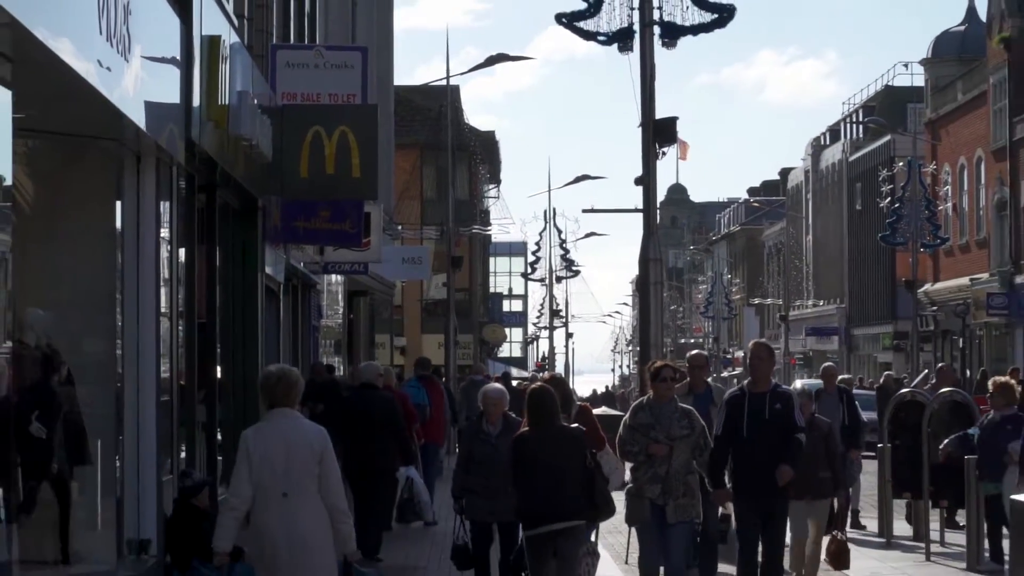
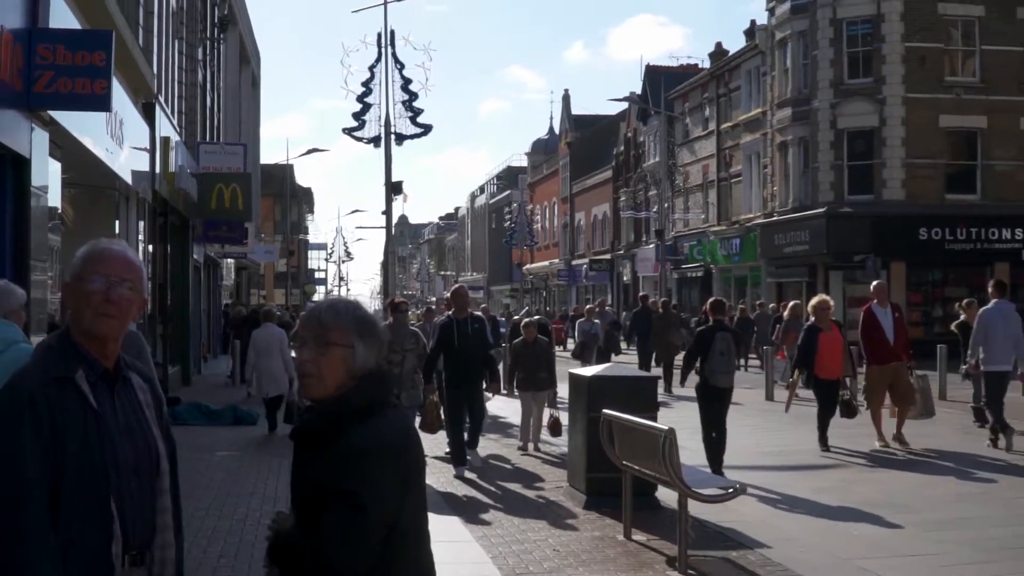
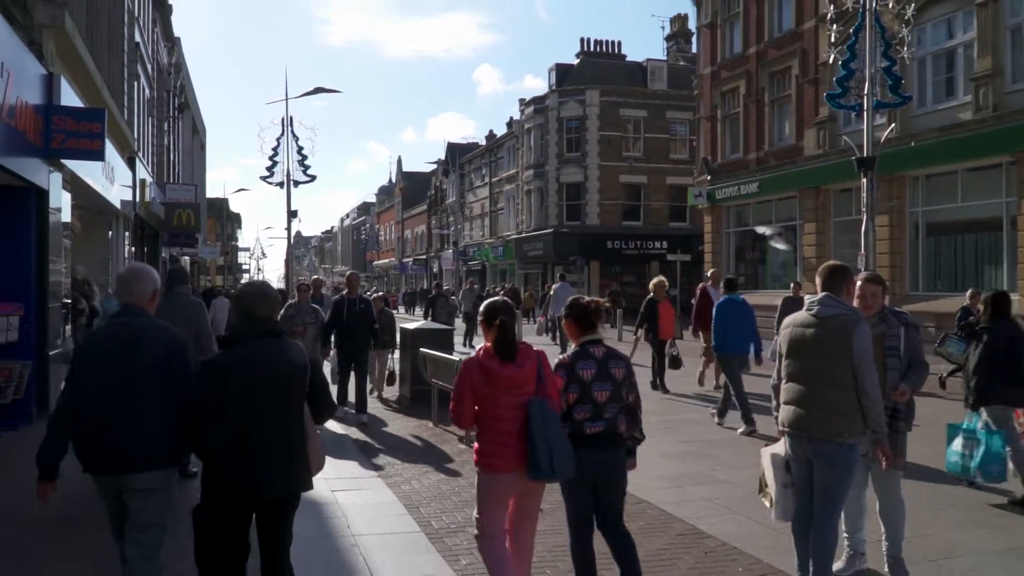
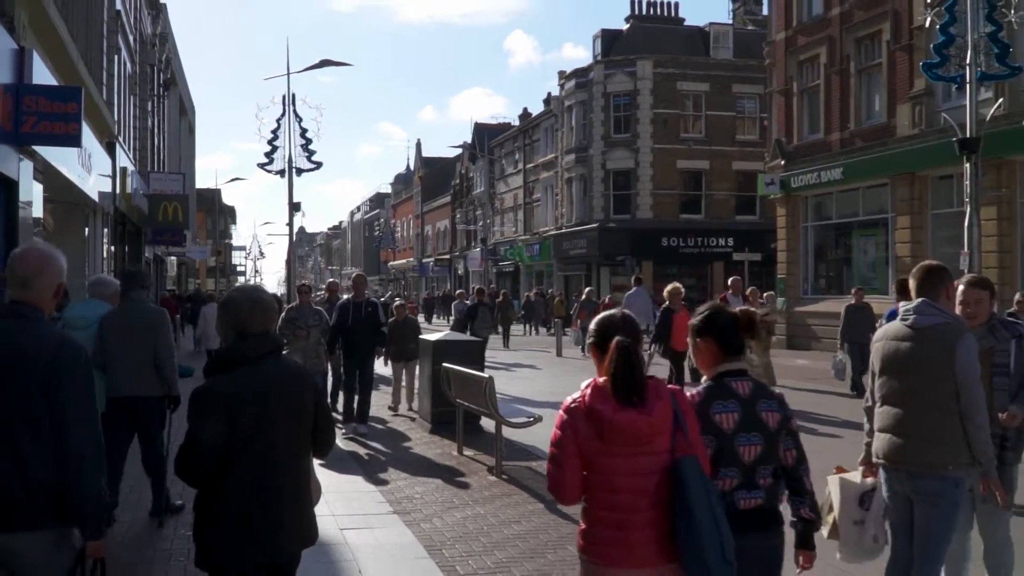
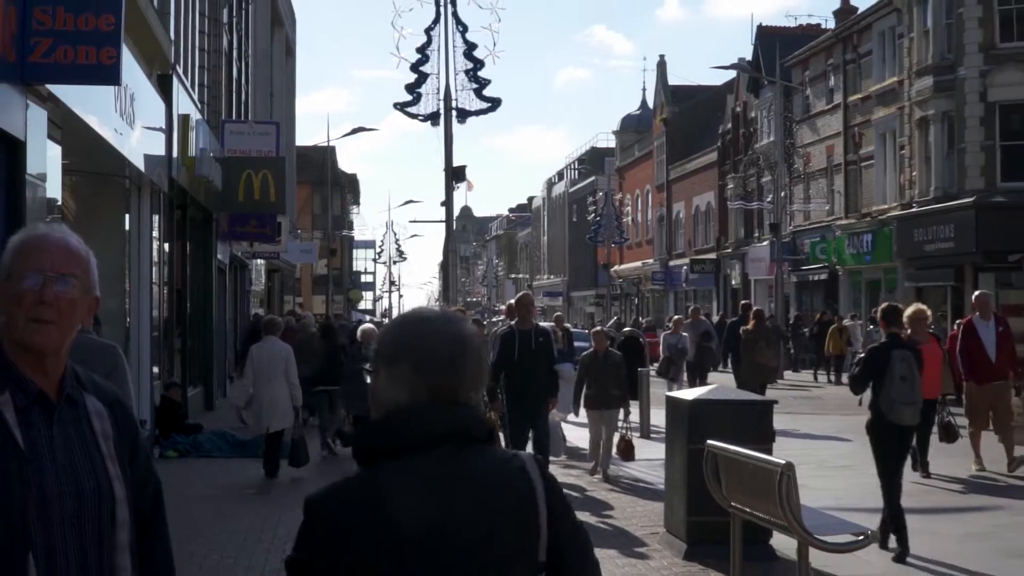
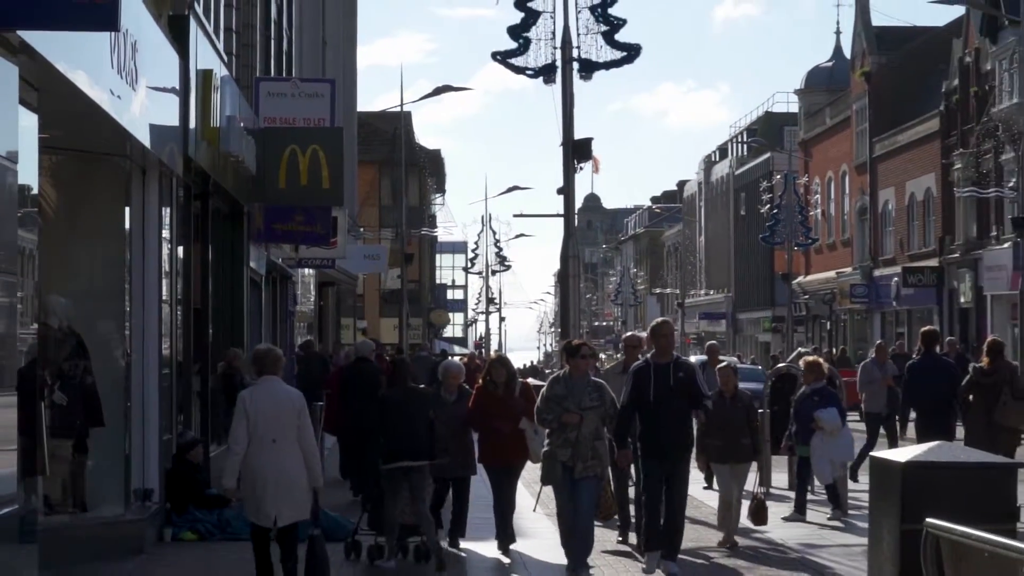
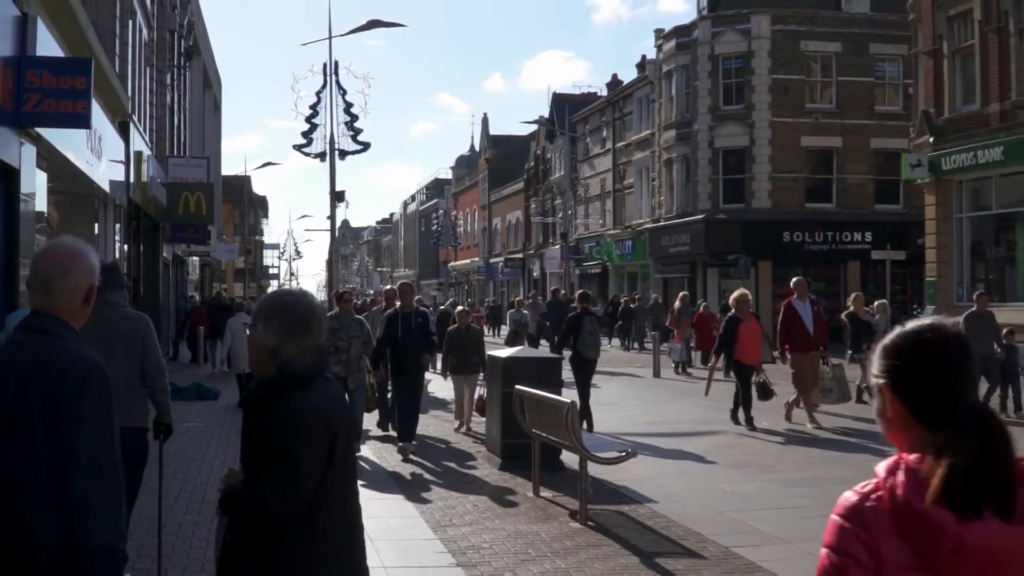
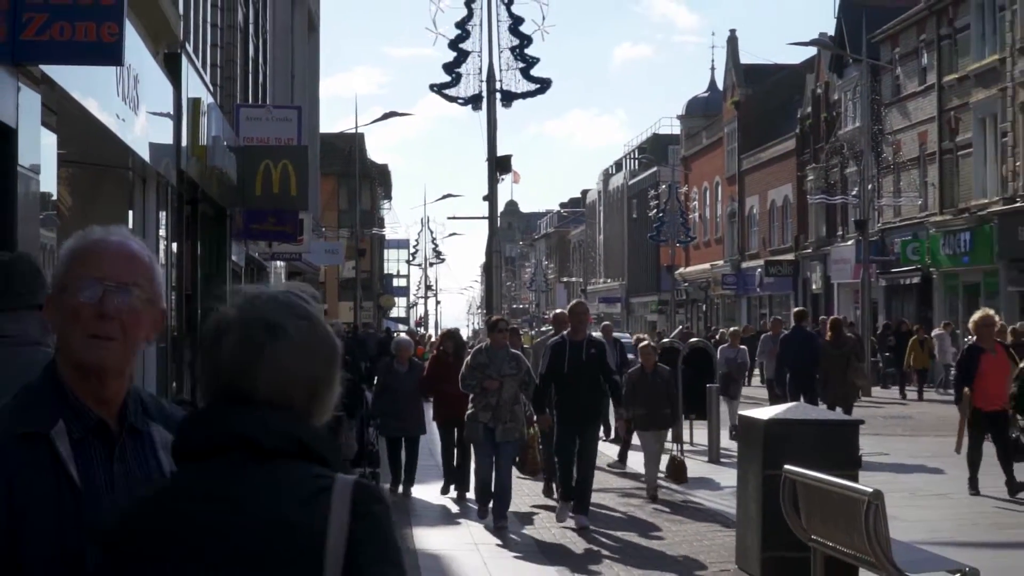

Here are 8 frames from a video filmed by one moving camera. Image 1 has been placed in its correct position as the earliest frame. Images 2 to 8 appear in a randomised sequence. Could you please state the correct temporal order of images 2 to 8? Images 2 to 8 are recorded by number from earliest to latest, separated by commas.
6, 8, 5, 2, 7, 4, 3
